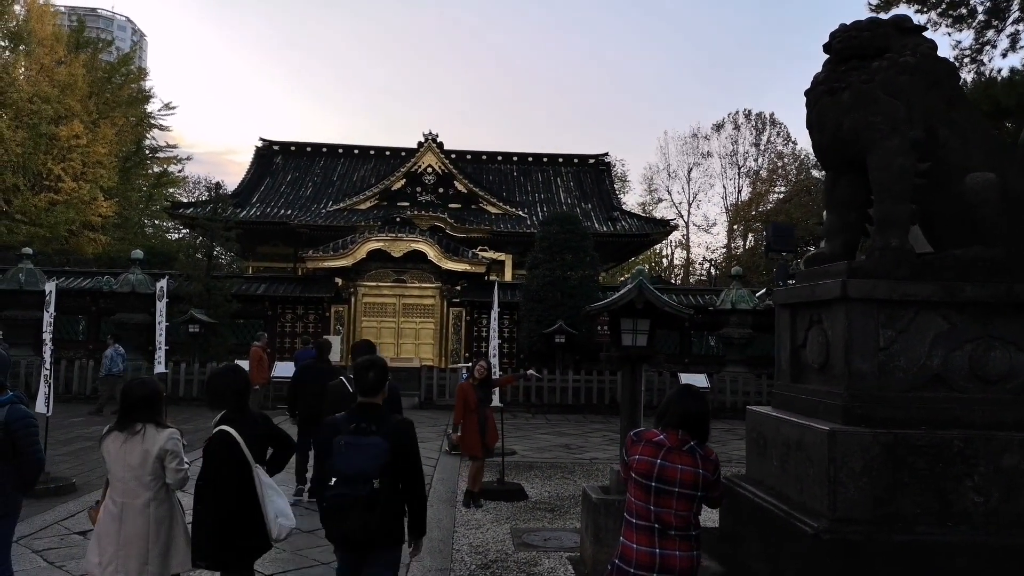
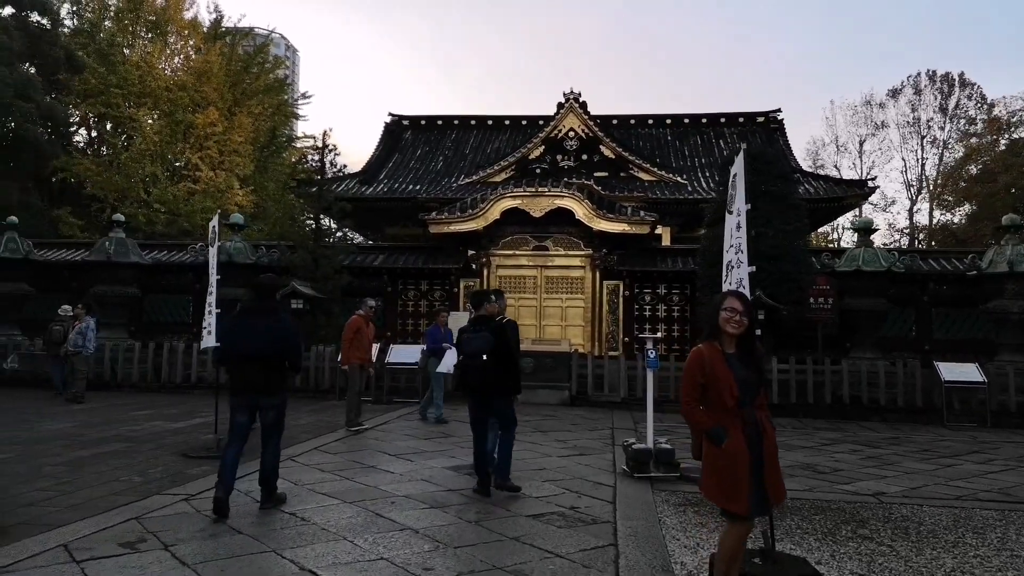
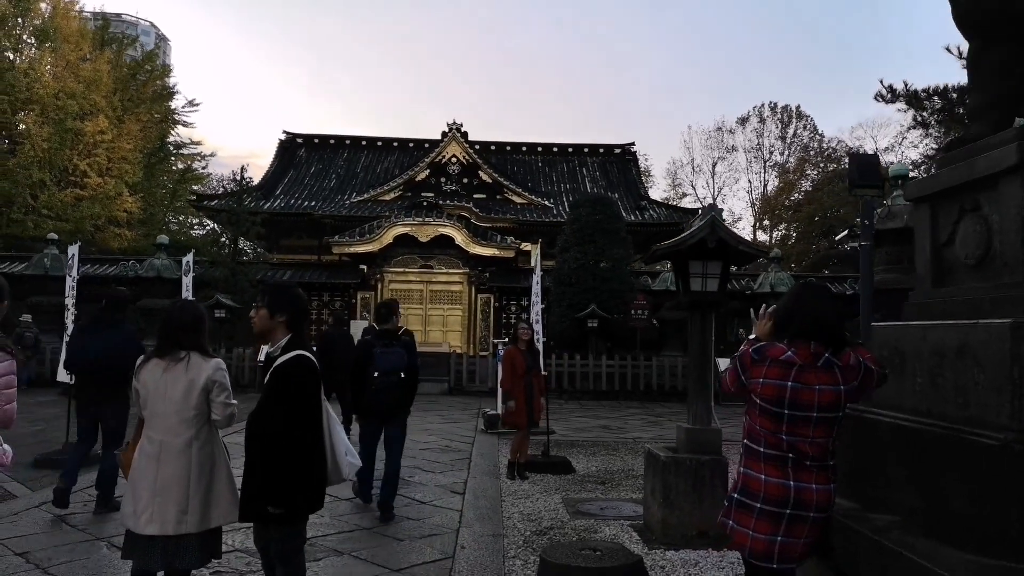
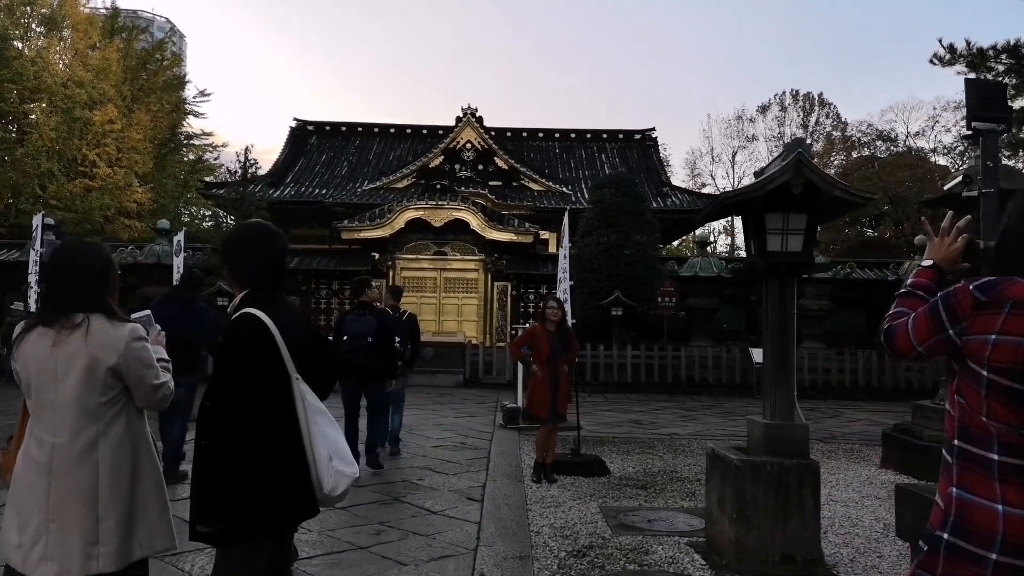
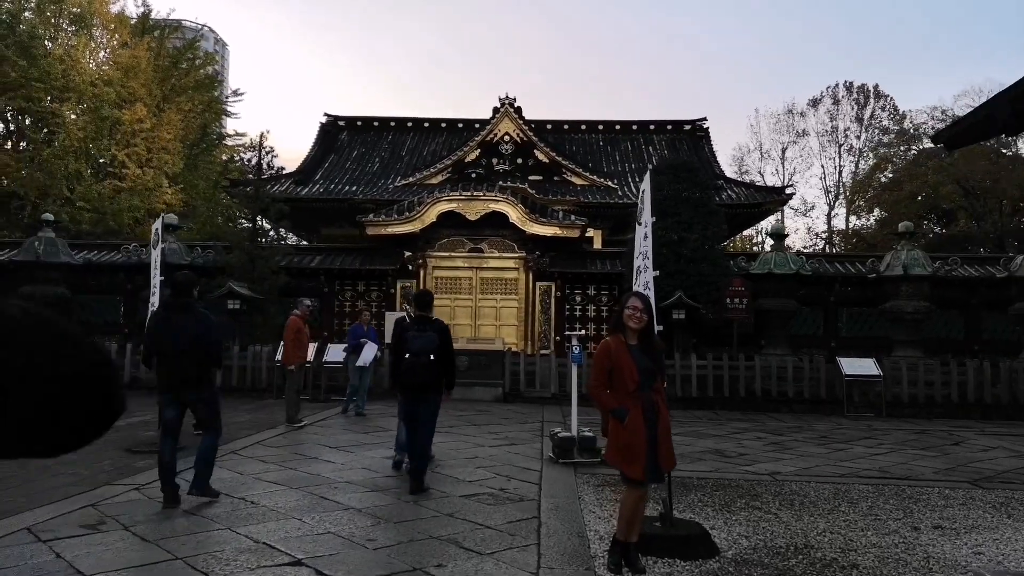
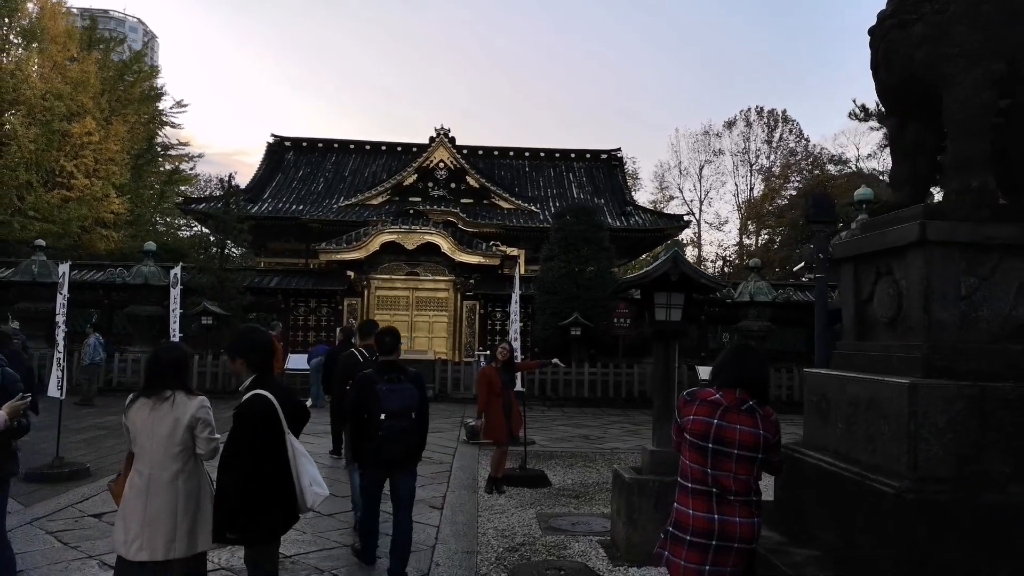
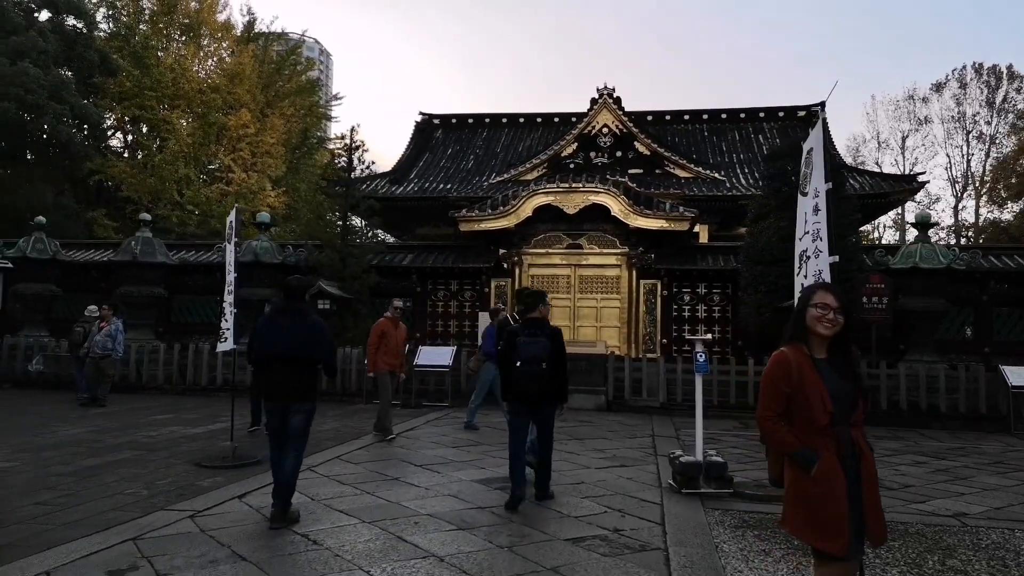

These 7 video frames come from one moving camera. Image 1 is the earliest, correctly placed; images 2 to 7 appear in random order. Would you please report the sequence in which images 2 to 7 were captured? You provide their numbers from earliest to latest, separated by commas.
6, 3, 4, 5, 2, 7
